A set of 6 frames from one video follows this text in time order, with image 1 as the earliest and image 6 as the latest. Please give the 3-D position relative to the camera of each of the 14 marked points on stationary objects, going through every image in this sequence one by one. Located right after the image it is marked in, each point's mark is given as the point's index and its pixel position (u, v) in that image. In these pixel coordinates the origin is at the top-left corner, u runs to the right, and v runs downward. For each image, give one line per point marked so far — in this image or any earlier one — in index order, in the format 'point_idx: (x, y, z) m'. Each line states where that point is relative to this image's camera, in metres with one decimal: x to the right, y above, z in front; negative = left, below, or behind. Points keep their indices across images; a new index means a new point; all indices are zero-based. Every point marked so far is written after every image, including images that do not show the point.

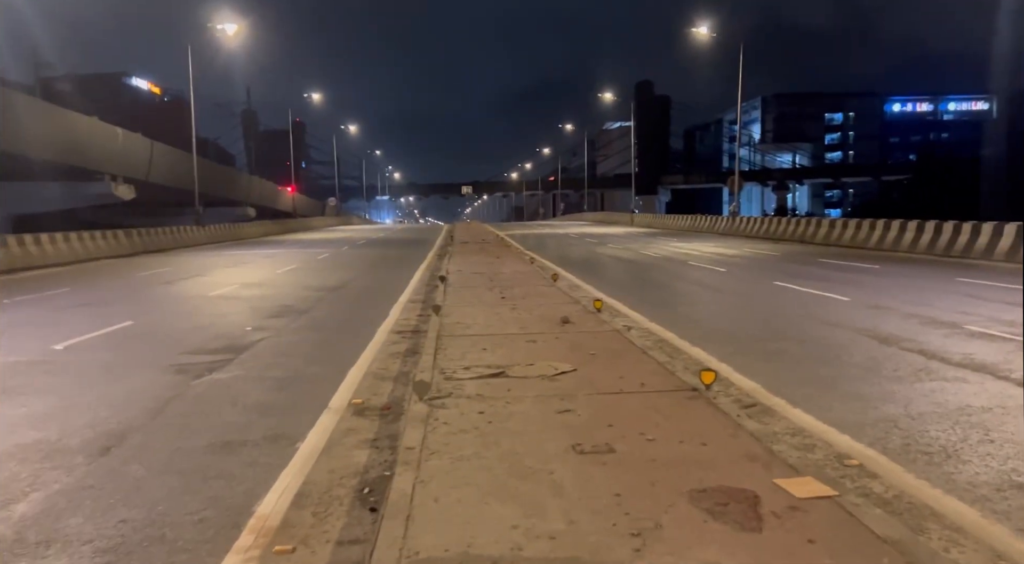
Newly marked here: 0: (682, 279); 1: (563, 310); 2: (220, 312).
0: (+4.3, +0.1, +18.0) m
1: (+0.8, -0.5, +10.8) m
2: (-5.4, -0.6, +12.7) m
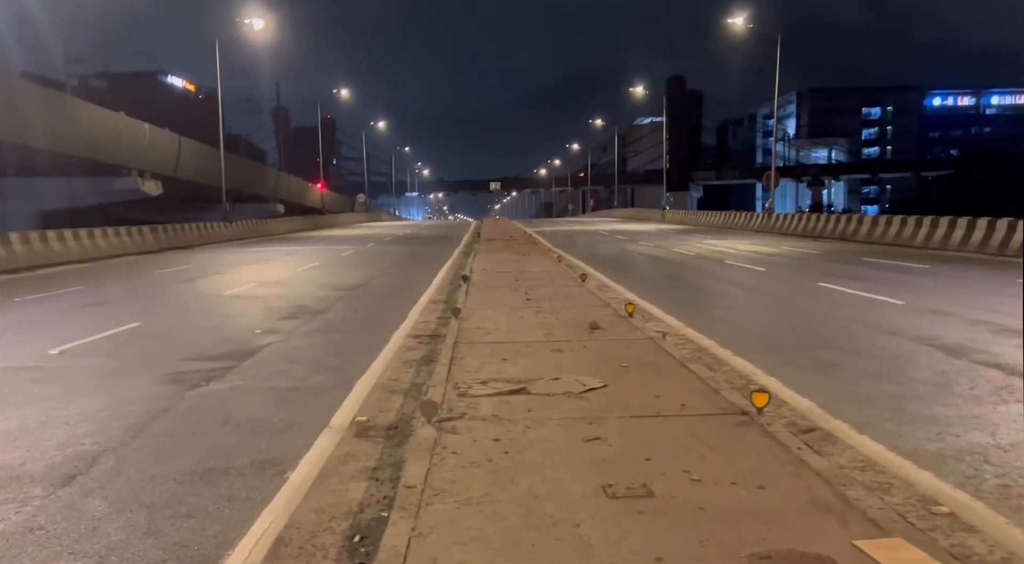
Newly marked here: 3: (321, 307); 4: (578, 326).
0: (+5.0, +0.1, +17.0) m
1: (+1.2, -0.5, +10.0) m
2: (-4.9, -0.6, +12.2) m
3: (-3.6, -0.5, +12.8) m
4: (+0.9, -0.6, +9.1) m
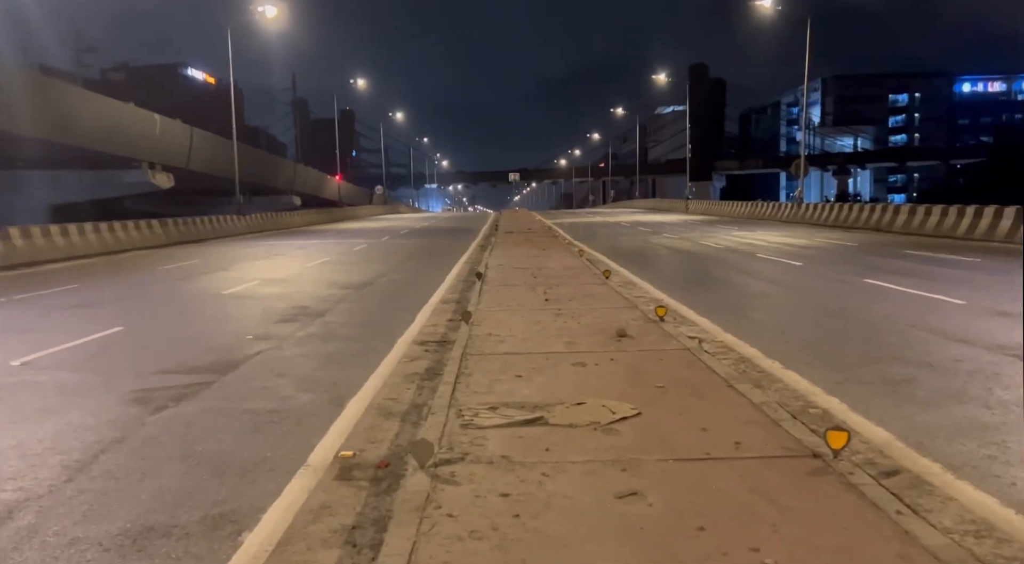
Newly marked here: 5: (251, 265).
0: (+5.4, +0.2, +15.9) m
1: (+1.4, -0.5, +9.0) m
2: (-4.7, -0.6, +11.3) m
3: (-3.3, -0.5, +11.9) m
4: (+1.1, -0.6, +8.0) m
5: (-7.3, +0.5, +19.2) m
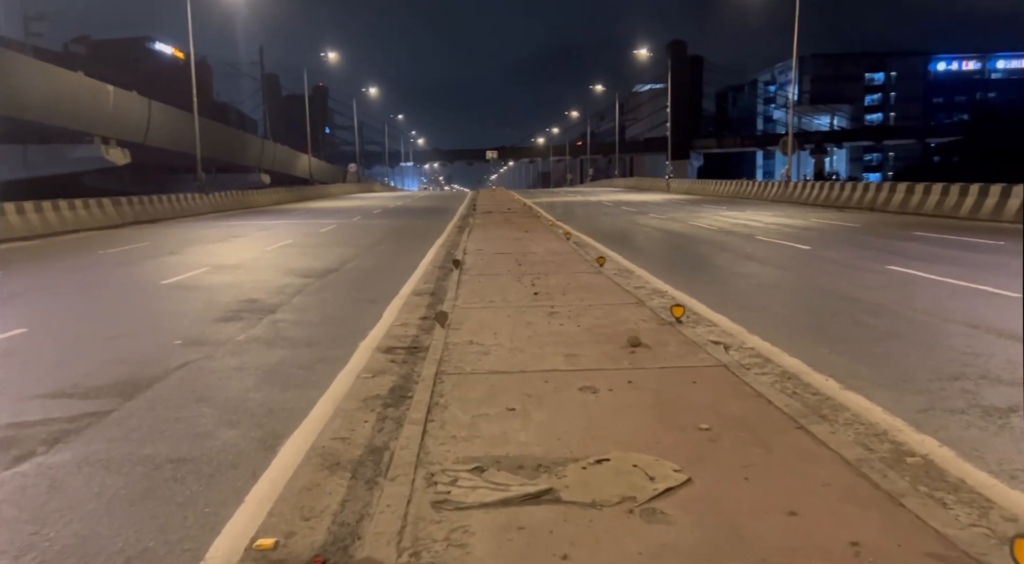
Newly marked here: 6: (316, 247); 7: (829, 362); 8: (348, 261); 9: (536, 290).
0: (+5.0, +0.5, +14.4) m
1: (+1.2, -0.4, +7.4) m
2: (-4.9, -0.5, +9.5) m
3: (-3.5, -0.3, +10.2) m
4: (+0.9, -0.6, +6.5) m
5: (-7.8, +0.8, +17.4) m
6: (-5.2, +0.9, +18.1) m
7: (+3.0, -0.7, +6.5) m
8: (-3.6, +0.5, +15.2) m
9: (+0.3, -0.1, +9.7) m
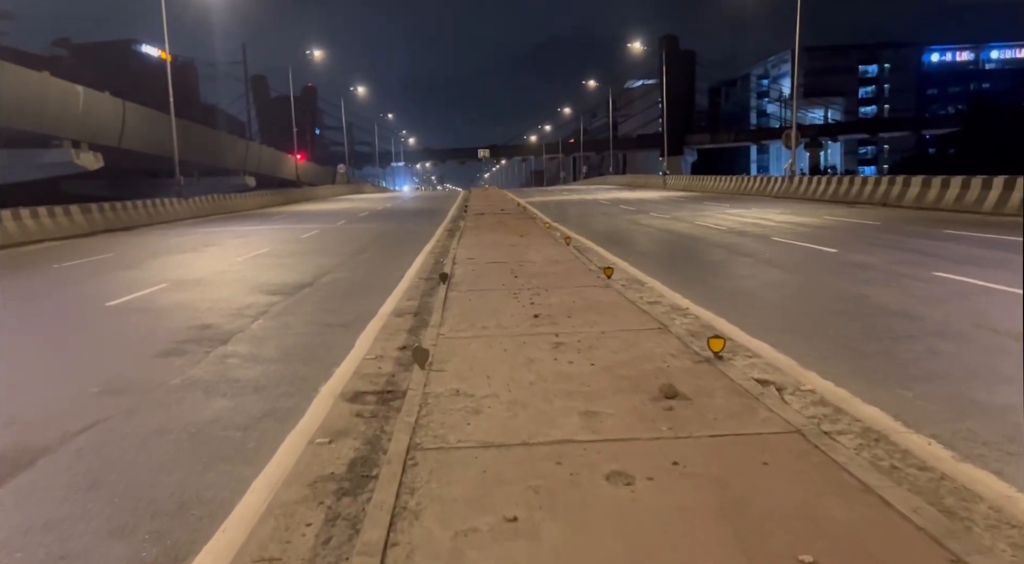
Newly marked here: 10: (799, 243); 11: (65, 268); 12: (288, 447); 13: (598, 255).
0: (+4.9, +0.3, +13.0) m
1: (+1.2, -0.6, +6.0) m
2: (-4.9, -0.8, +8.0) m
3: (-3.6, -0.6, +8.7) m
4: (+0.9, -0.8, +5.0) m
5: (-7.9, +0.5, +15.9) m
6: (-5.3, +0.6, +16.5) m
7: (+3.0, -0.9, +5.0) m
8: (-3.7, +0.2, +13.7) m
9: (+0.3, -0.3, +8.3) m
10: (+6.7, +0.9, +15.9) m
11: (-9.9, +0.3, +15.2) m
12: (-1.6, -1.2, +4.9) m
13: (+1.7, +0.6, +13.9) m
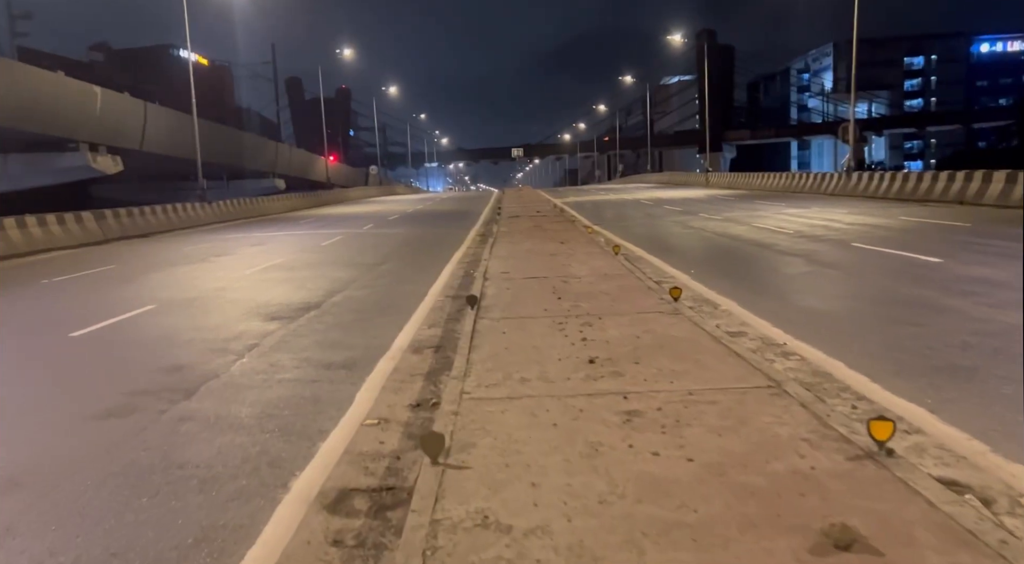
0: (+5.6, 0.0, +10.8) m
1: (+1.5, -0.9, +4.0) m
2: (-4.5, -1.1, +6.3) m
3: (-3.1, -0.9, +7.0) m
4: (+1.2, -1.1, +3.1) m
5: (-7.1, +0.1, +14.3) m
6: (-4.5, +0.3, +14.9) m
7: (+3.3, -1.2, +2.9) m
8: (-3.0, -0.1, +11.9) m
9: (+0.7, -0.6, +6.3) m
10: (+7.5, +0.6, +13.6) m
11: (-9.1, 0.0, +13.8) m
12: (-1.3, -1.5, +3.0) m
13: (+2.4, +0.3, +11.9) m
